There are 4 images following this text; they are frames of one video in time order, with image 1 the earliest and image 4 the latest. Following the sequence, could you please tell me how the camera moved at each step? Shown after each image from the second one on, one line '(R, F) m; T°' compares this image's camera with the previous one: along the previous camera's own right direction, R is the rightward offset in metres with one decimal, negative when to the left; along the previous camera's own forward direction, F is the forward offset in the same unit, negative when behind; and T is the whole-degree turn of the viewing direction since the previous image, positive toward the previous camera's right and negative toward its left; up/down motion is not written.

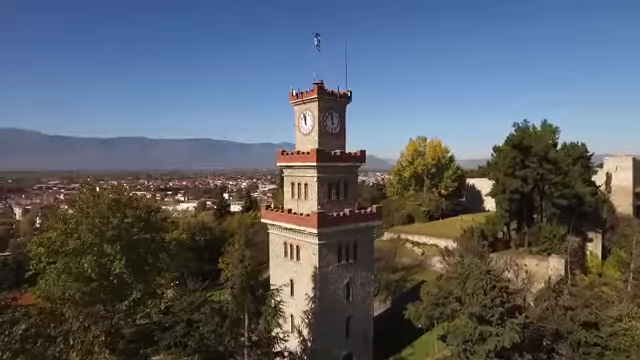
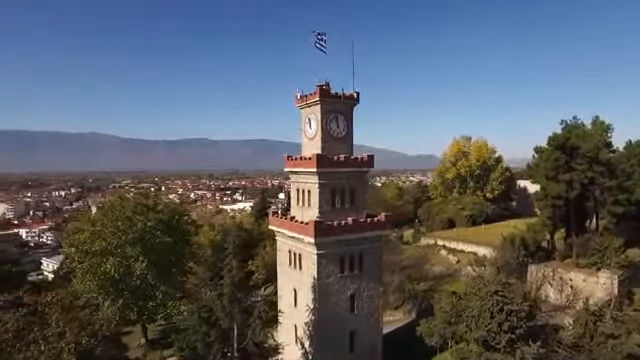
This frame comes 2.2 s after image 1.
(+4.8, +1.5) m; -10°
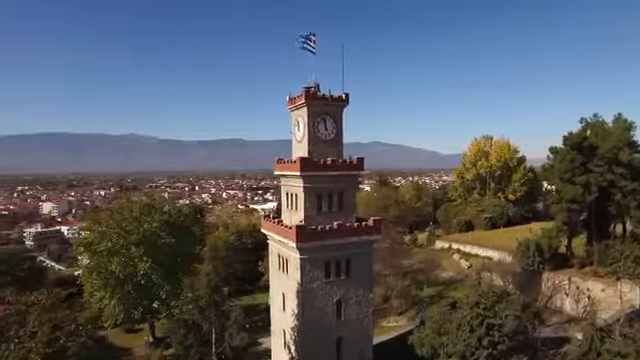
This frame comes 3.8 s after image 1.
(+3.9, +0.8) m; -6°
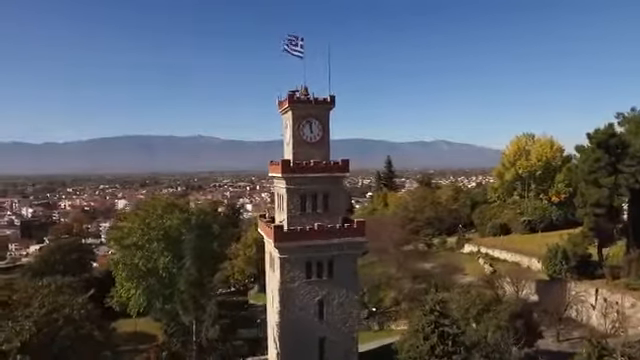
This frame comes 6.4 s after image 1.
(+6.2, +0.7) m; -10°
